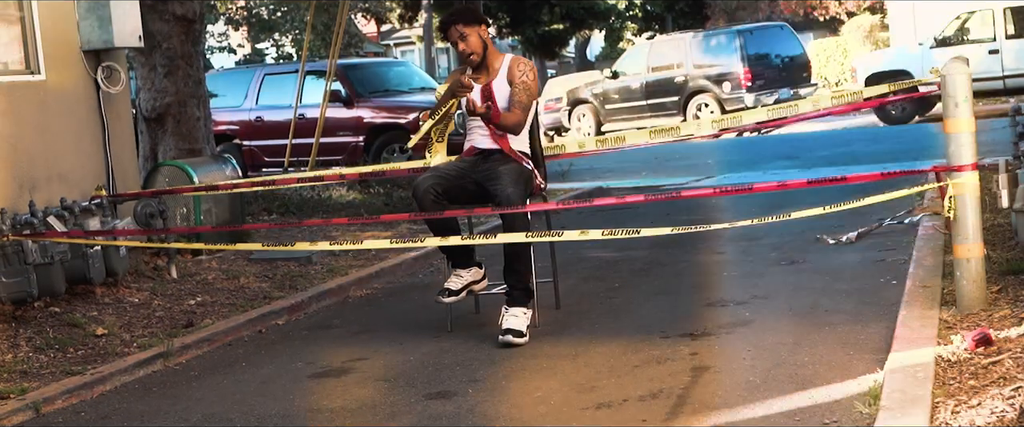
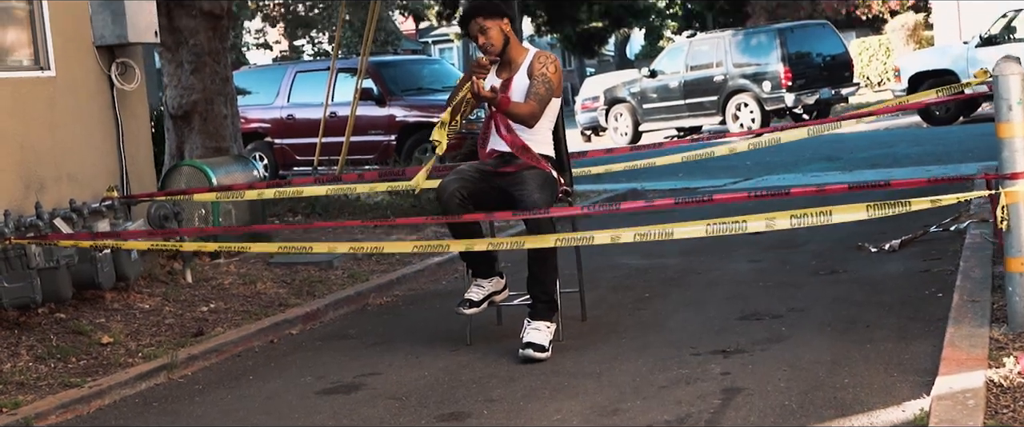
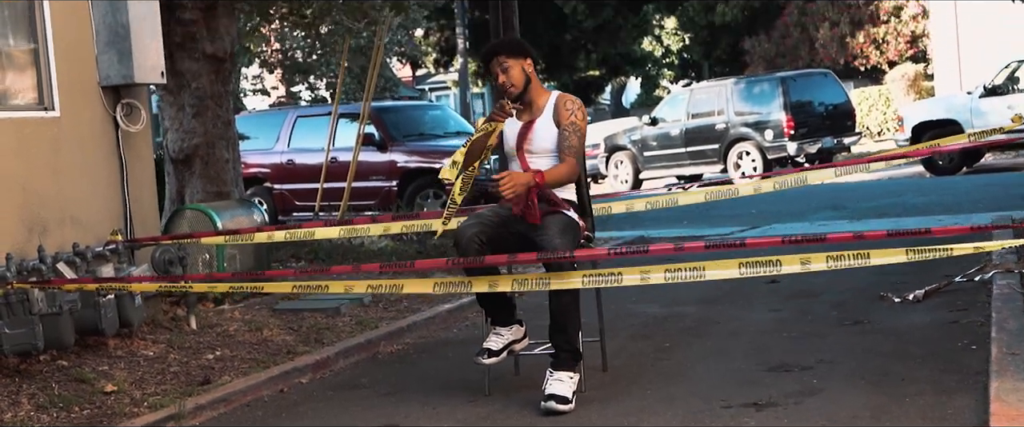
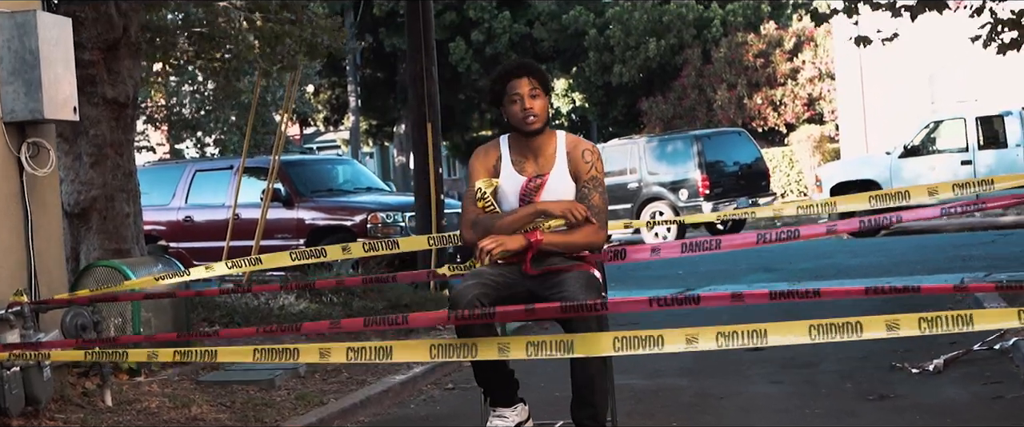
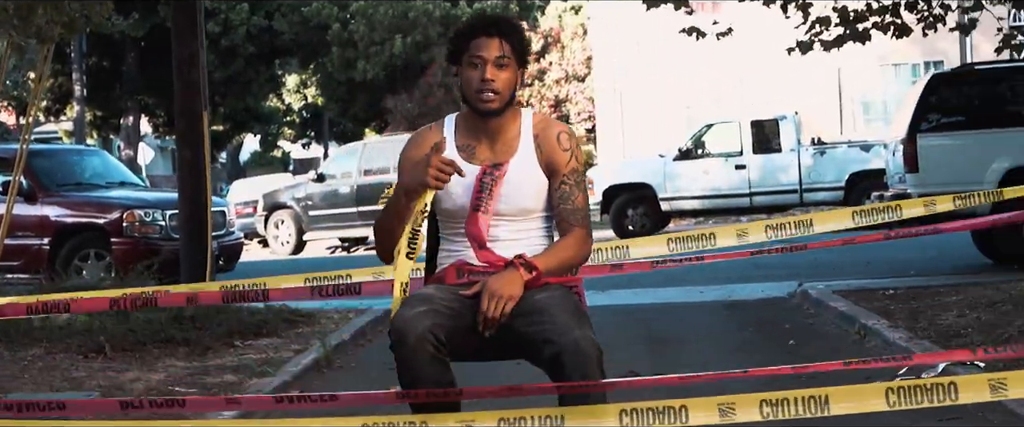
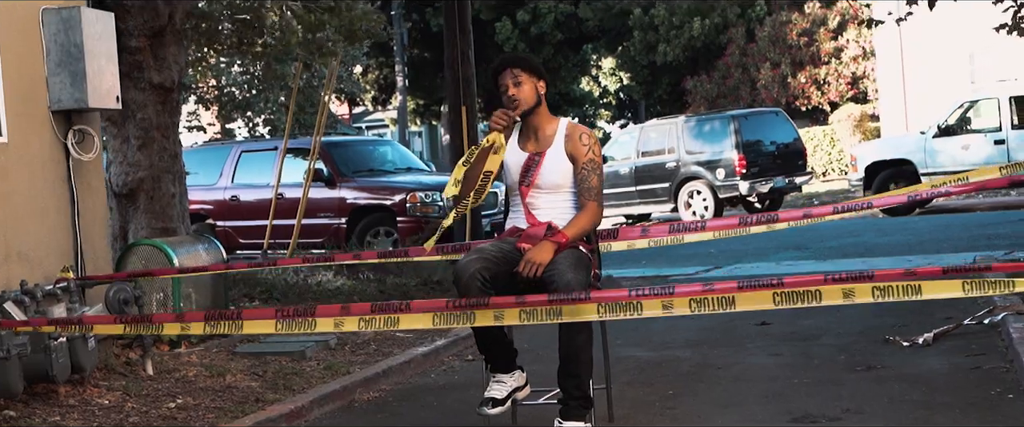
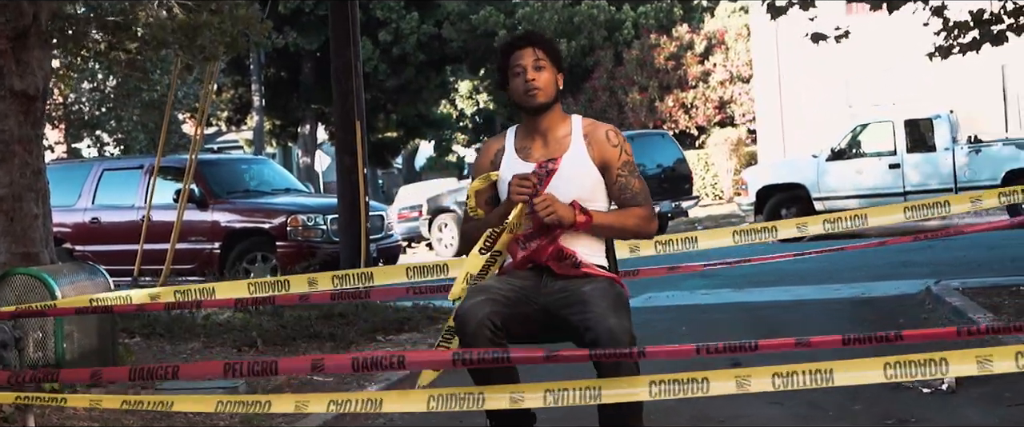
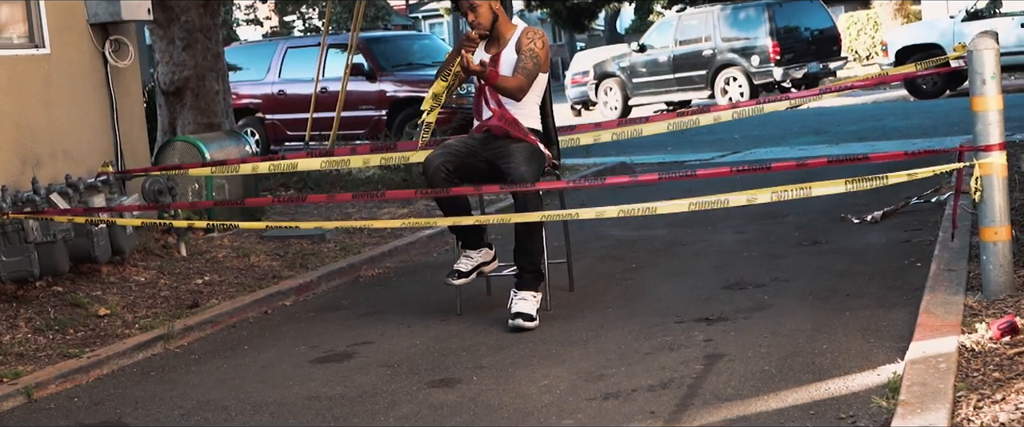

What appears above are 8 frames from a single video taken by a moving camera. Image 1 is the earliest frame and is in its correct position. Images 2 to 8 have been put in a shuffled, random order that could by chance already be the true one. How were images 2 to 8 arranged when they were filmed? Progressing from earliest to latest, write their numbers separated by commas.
8, 2, 3, 6, 4, 7, 5
